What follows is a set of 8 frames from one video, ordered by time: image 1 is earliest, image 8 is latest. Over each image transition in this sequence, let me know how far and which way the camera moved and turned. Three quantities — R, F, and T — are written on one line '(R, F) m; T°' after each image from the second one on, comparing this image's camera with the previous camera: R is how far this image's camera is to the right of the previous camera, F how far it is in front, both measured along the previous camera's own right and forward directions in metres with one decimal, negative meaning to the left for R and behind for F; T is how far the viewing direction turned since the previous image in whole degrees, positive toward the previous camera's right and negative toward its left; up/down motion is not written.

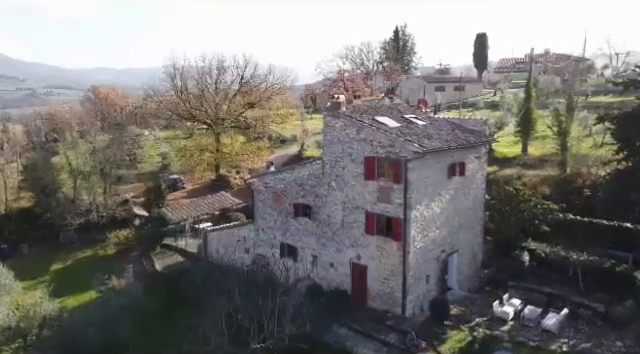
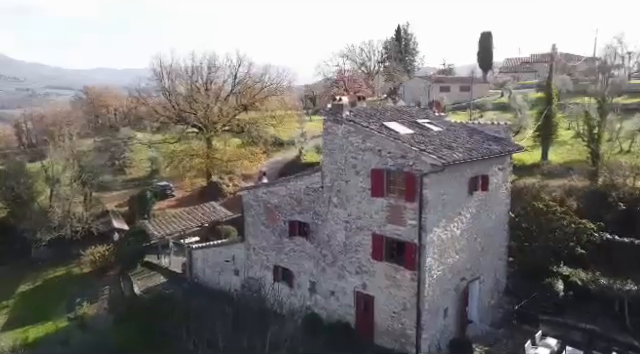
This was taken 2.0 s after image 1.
(0.0, +3.0) m; 0°
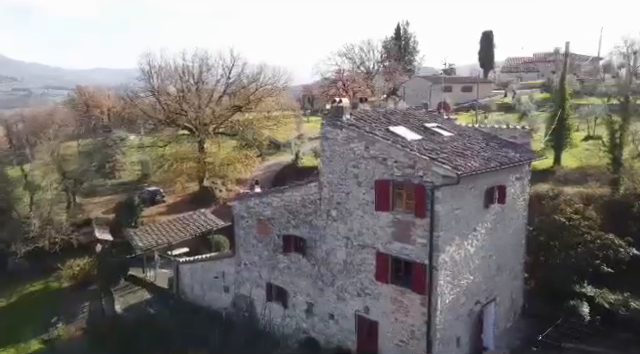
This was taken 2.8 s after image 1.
(0.0, +1.9) m; 0°
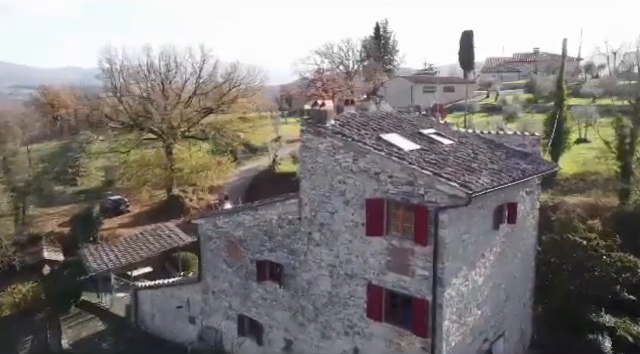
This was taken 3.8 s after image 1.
(0.0, +2.5) m; +2°
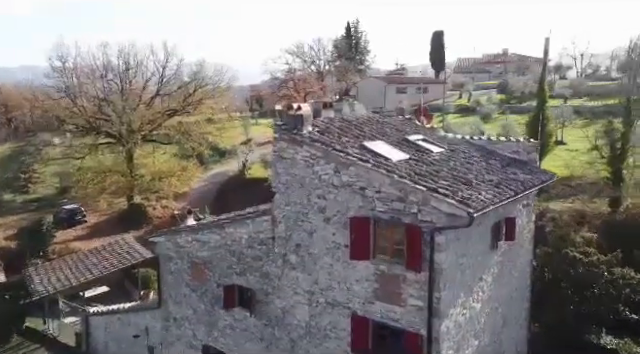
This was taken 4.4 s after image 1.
(-0.1, +1.7) m; +3°
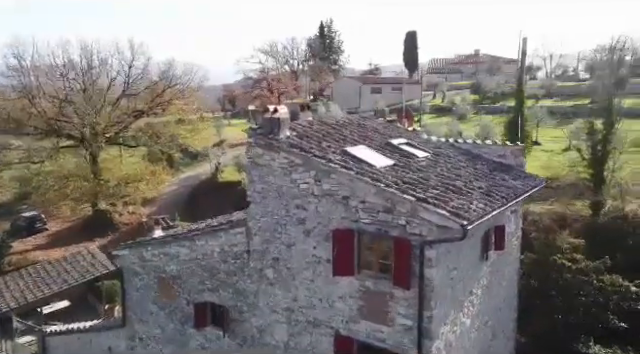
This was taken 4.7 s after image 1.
(-0.1, +0.9) m; +3°
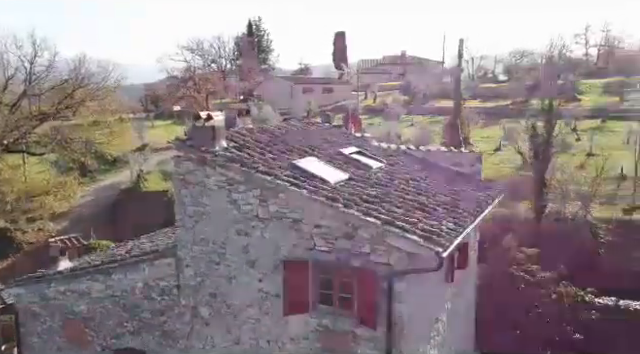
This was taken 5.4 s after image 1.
(-0.3, +1.6) m; +8°
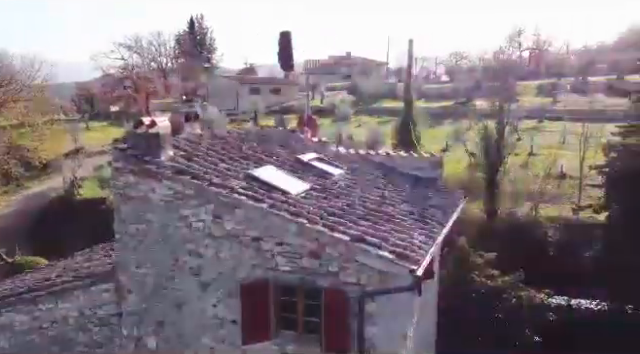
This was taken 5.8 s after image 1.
(-0.2, +0.8) m; +6°
